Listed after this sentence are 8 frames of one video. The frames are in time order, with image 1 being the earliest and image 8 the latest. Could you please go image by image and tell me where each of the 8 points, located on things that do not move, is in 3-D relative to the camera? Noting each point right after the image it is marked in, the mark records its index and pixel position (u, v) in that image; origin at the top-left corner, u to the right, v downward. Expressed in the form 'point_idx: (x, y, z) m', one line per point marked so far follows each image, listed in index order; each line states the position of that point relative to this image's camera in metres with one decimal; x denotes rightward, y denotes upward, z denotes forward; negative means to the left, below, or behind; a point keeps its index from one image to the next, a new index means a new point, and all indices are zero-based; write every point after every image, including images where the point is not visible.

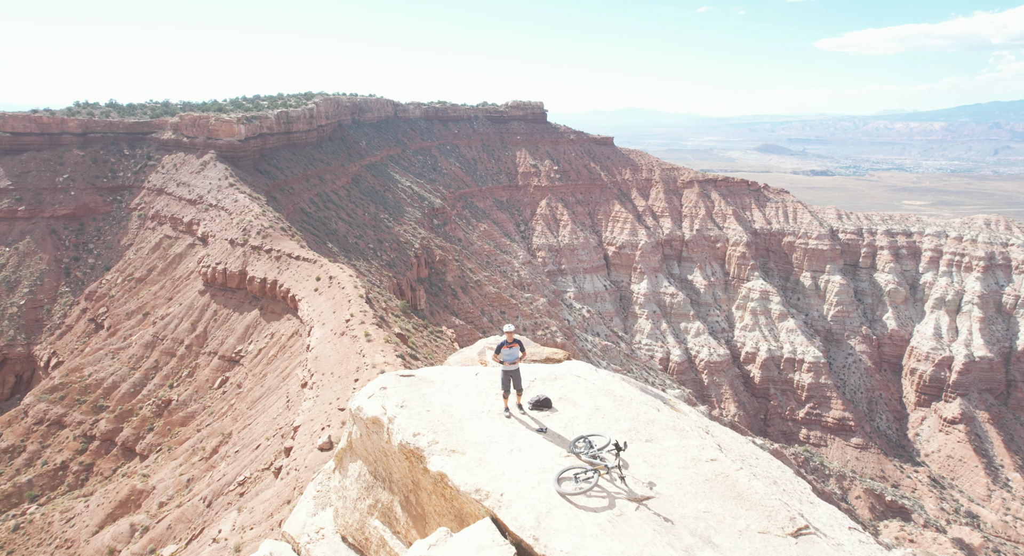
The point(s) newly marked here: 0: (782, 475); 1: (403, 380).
0: (+4.5, -3.3, +10.7) m
1: (-1.8, -1.7, +10.8) m
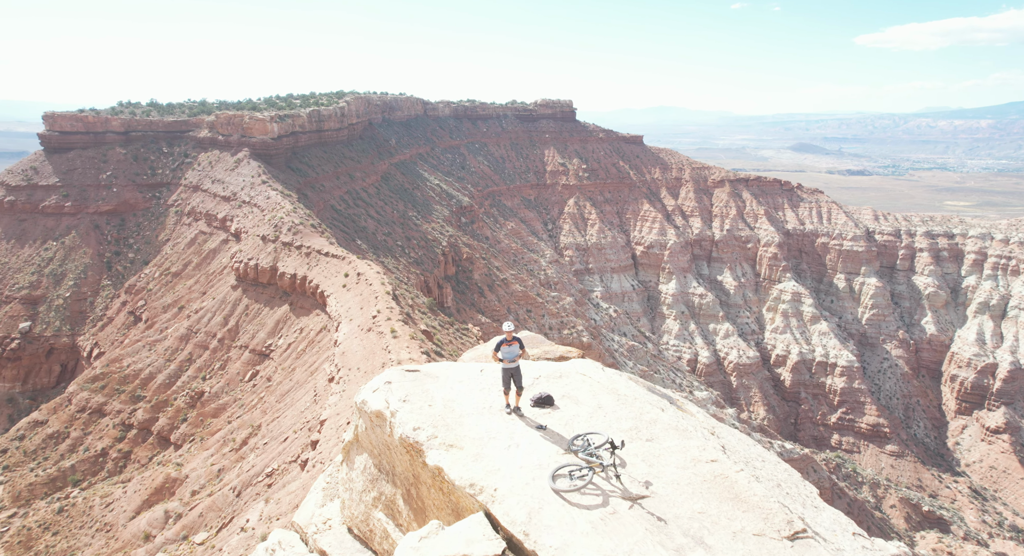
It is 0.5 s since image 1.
0: (+4.6, -3.3, +10.6) m
1: (-1.8, -1.7, +11.0) m
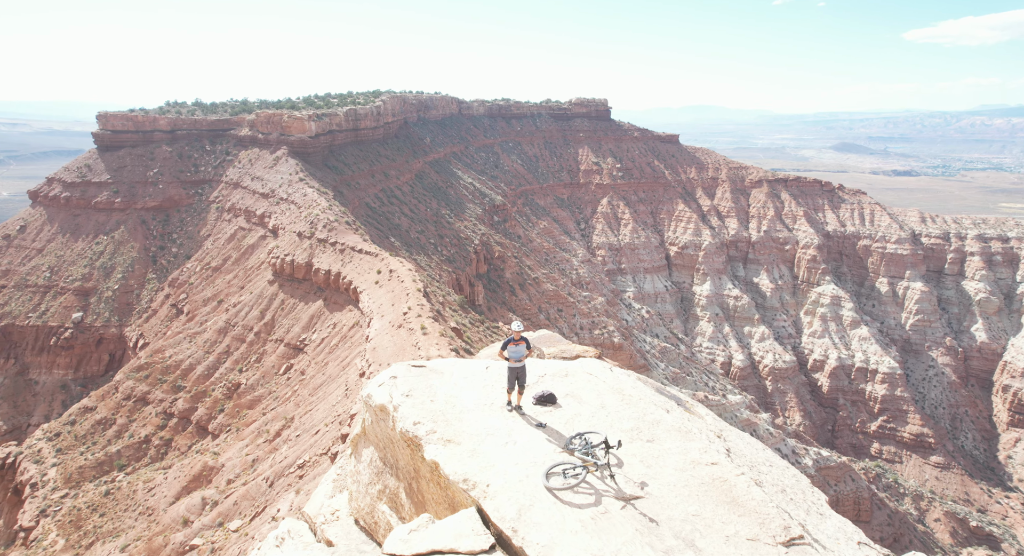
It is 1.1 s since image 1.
0: (+4.6, -3.3, +10.4) m
1: (-1.7, -1.6, +11.1) m
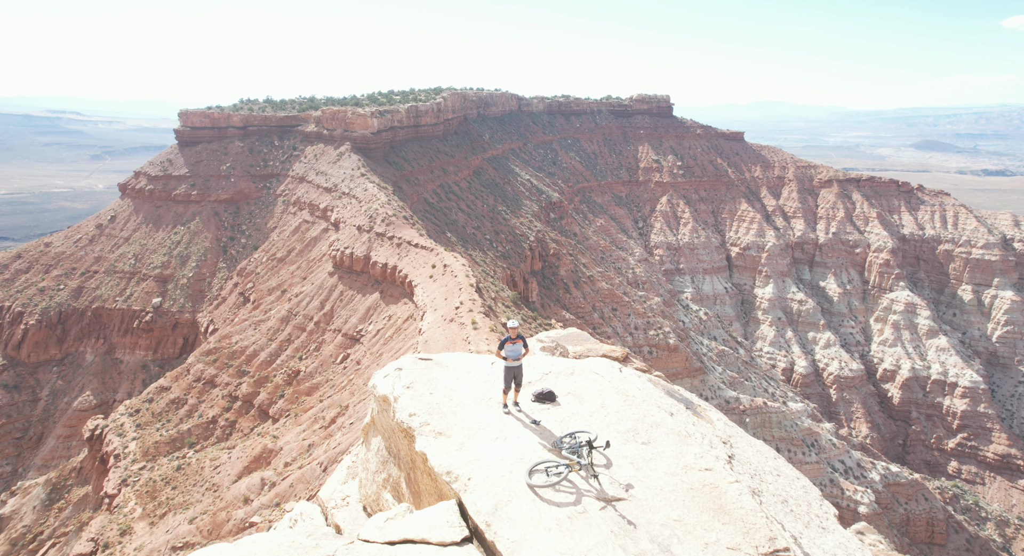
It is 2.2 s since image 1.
0: (+4.5, -3.4, +10.0) m
1: (-1.6, -1.5, +11.4) m
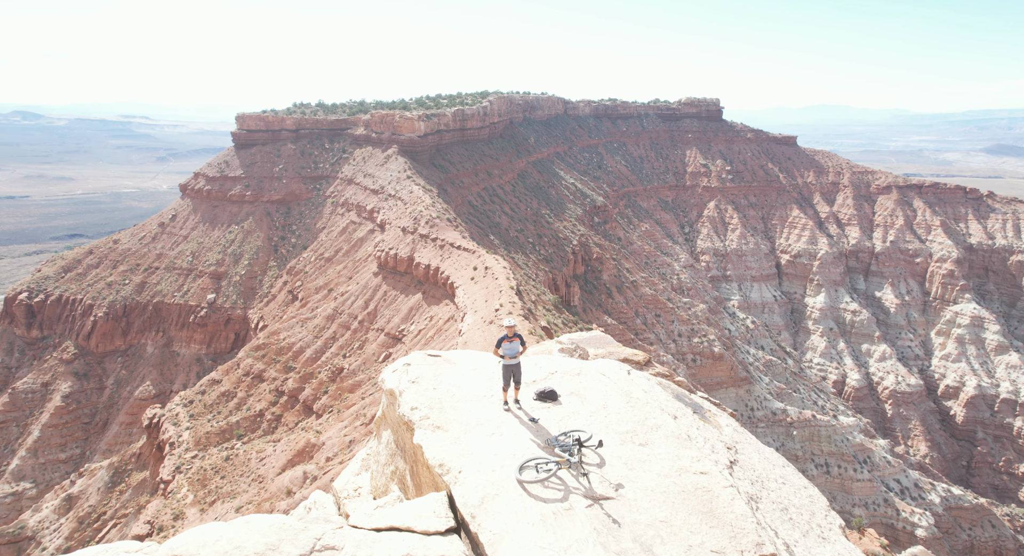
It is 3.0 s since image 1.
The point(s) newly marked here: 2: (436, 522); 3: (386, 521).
0: (+4.5, -3.4, +9.8) m
1: (-1.5, -1.5, +11.6) m
2: (-0.9, -3.0, +7.9) m
3: (-1.6, -3.0, +7.9) m
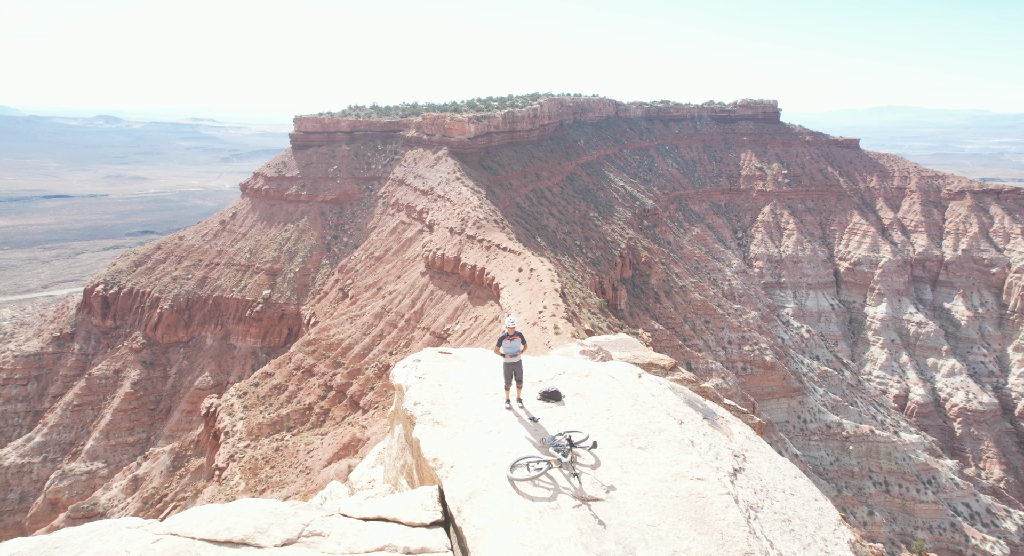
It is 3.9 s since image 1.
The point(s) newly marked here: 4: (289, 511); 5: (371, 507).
0: (+4.4, -3.5, +9.4) m
1: (-1.3, -1.4, +11.8) m
2: (-1.1, -2.9, +8.0) m
3: (-1.7, -2.9, +8.1) m
4: (-2.7, -2.8, +7.9) m
5: (-1.8, -2.9, +8.2) m
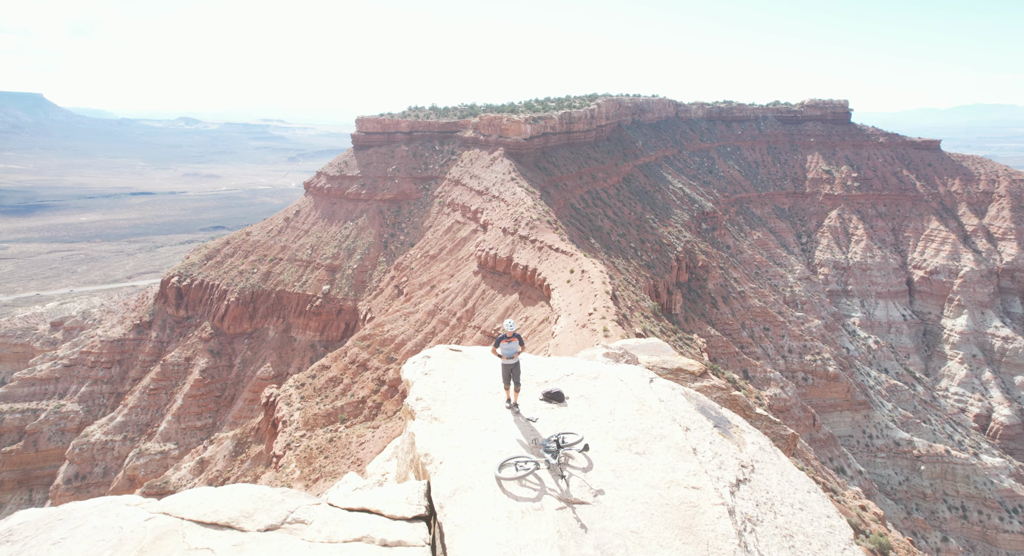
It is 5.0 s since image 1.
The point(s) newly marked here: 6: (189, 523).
0: (+4.3, -3.6, +9.0) m
1: (-1.2, -1.4, +11.8) m
2: (-1.3, -2.9, +8.1) m
3: (-1.9, -2.9, +8.2) m
4: (-2.9, -2.7, +8.1) m
5: (-2.0, -2.8, +8.3) m
6: (-3.8, -2.9, +7.6) m
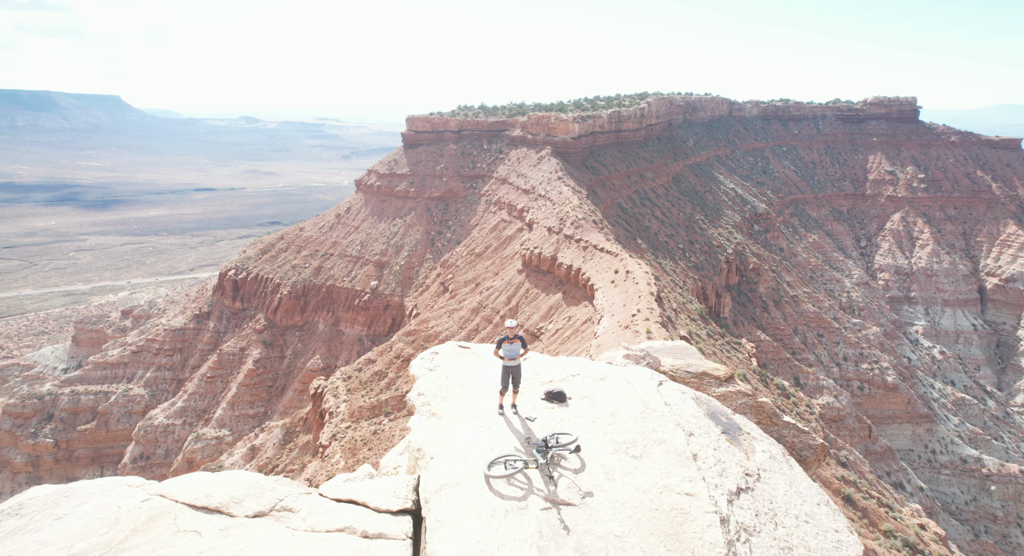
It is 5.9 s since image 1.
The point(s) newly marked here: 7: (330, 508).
0: (+4.1, -3.6, +8.6) m
1: (-1.0, -1.3, +11.9) m
2: (-1.5, -2.8, +8.1) m
3: (-2.1, -2.8, +8.4) m
4: (-3.1, -2.6, +8.3) m
5: (-2.1, -2.8, +8.4) m
6: (-4.0, -2.8, +7.8) m
7: (-2.2, -2.8, +8.0) m
